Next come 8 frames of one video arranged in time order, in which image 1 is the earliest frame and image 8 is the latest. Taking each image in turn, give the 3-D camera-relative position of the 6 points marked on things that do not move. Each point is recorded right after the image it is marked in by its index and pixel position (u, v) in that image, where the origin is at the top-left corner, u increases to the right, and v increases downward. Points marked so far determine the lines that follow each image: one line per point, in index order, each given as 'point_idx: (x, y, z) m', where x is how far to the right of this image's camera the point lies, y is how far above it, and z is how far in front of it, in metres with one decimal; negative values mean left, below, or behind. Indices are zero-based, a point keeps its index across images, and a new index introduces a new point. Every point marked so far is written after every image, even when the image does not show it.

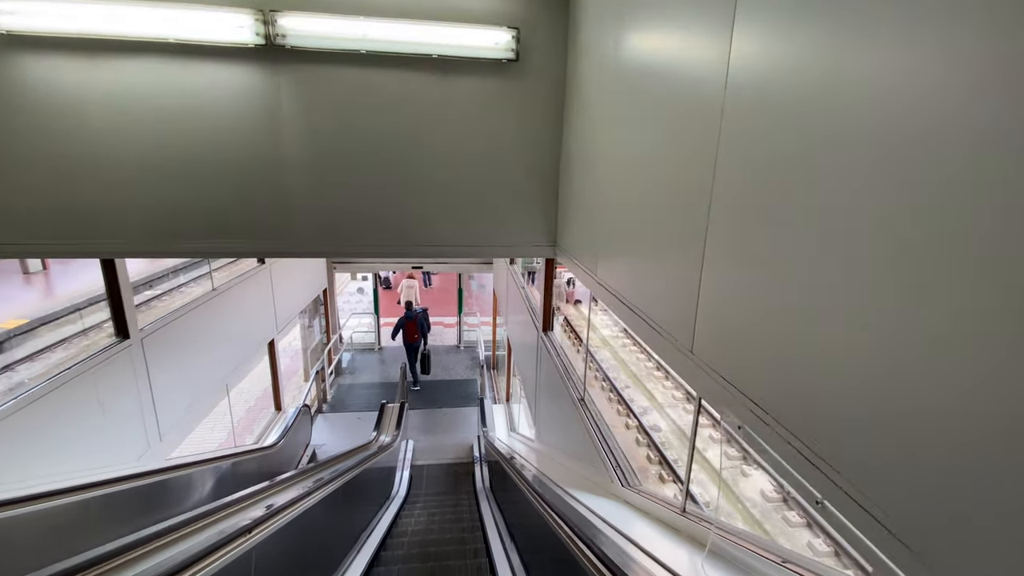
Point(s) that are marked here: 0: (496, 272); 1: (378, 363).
0: (-0.2, +0.2, +7.2) m
1: (-2.1, -1.2, +7.4) m
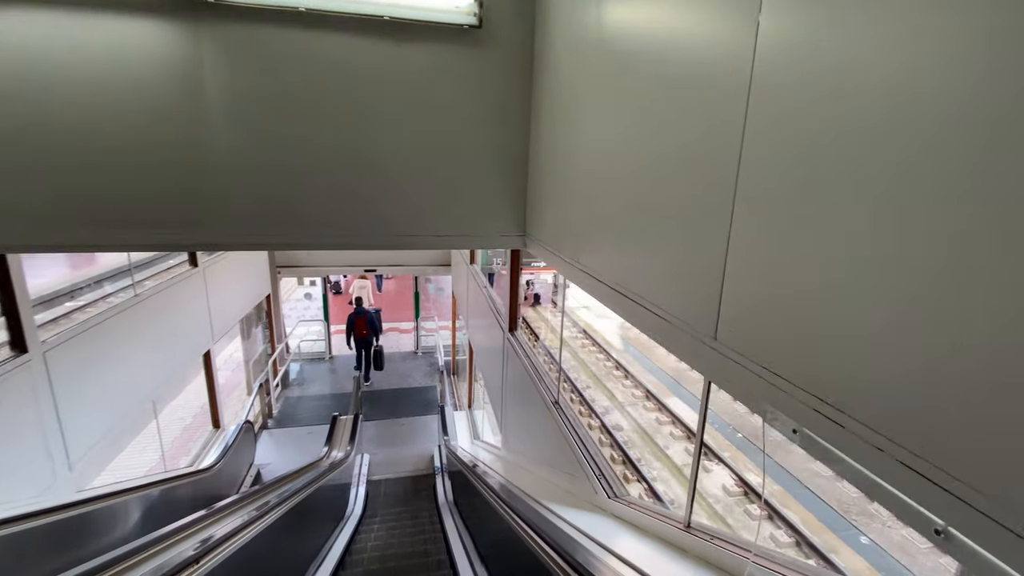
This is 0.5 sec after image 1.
0: (-0.8, +0.2, +7.0) m
1: (-2.7, -1.3, +7.0) m
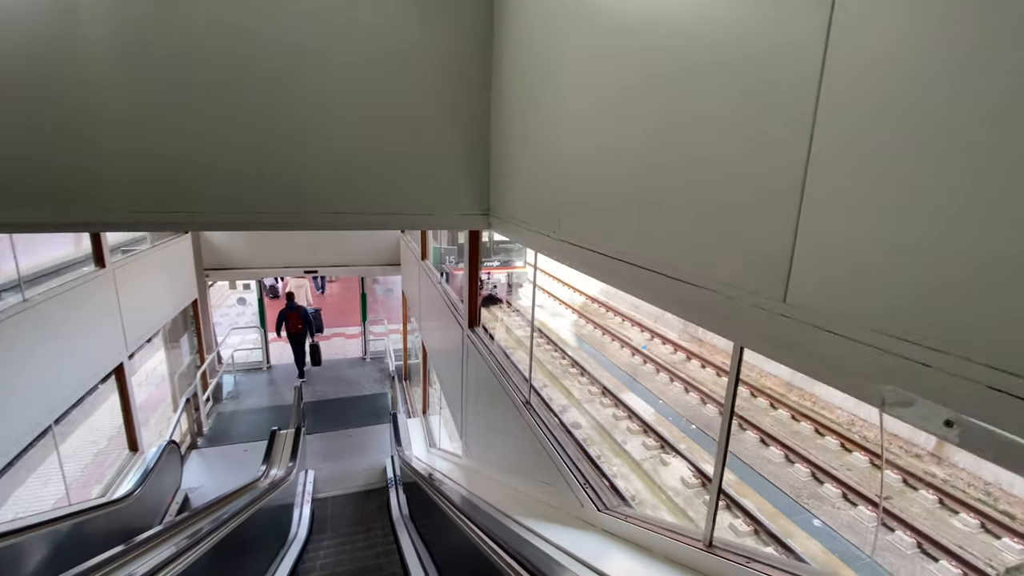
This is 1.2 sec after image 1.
0: (-1.5, +0.2, +6.7) m
1: (-3.3, -1.3, +6.4) m
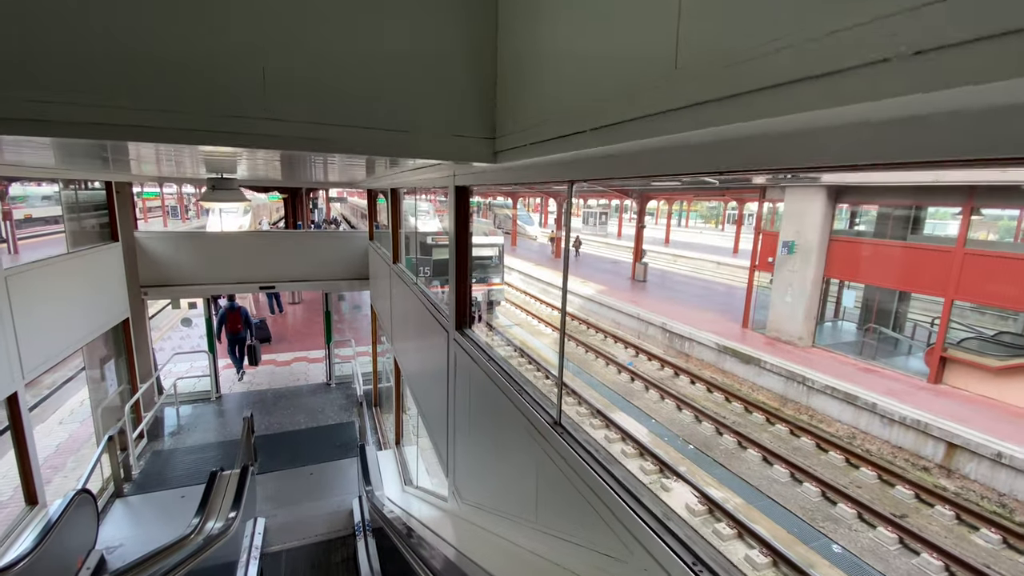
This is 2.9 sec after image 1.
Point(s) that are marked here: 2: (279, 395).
0: (-1.7, 0.0, +6.0) m
1: (-3.5, -1.5, +5.6) m
2: (-3.1, -1.4, +6.3) m
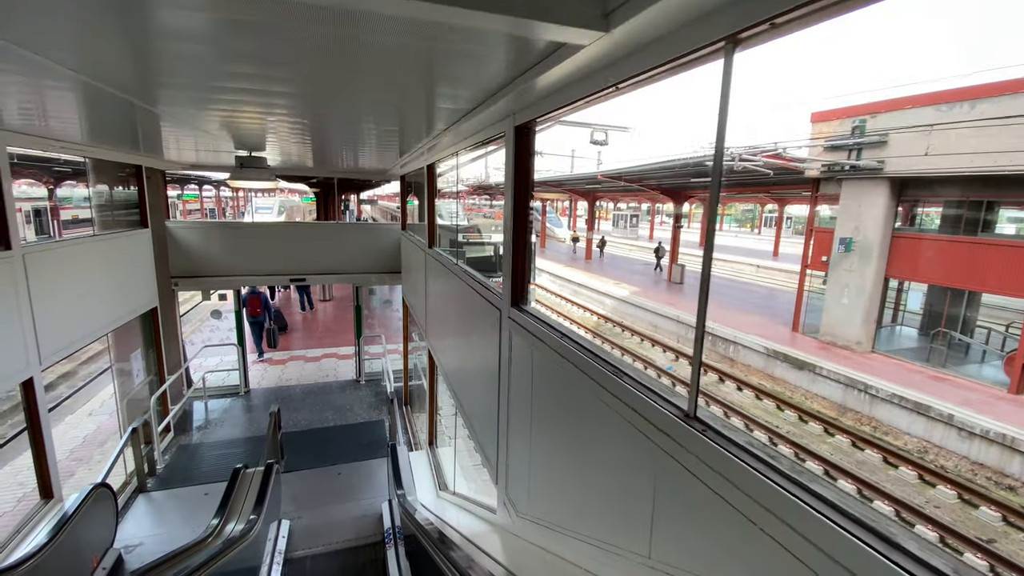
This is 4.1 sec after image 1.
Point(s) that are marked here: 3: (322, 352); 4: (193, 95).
0: (-1.3, +0.1, +5.8) m
1: (-3.1, -1.4, +5.5) m
2: (-2.6, -1.3, +6.2) m
3: (-3.0, -1.0, +7.6) m
4: (-1.6, +1.0, +2.4) m
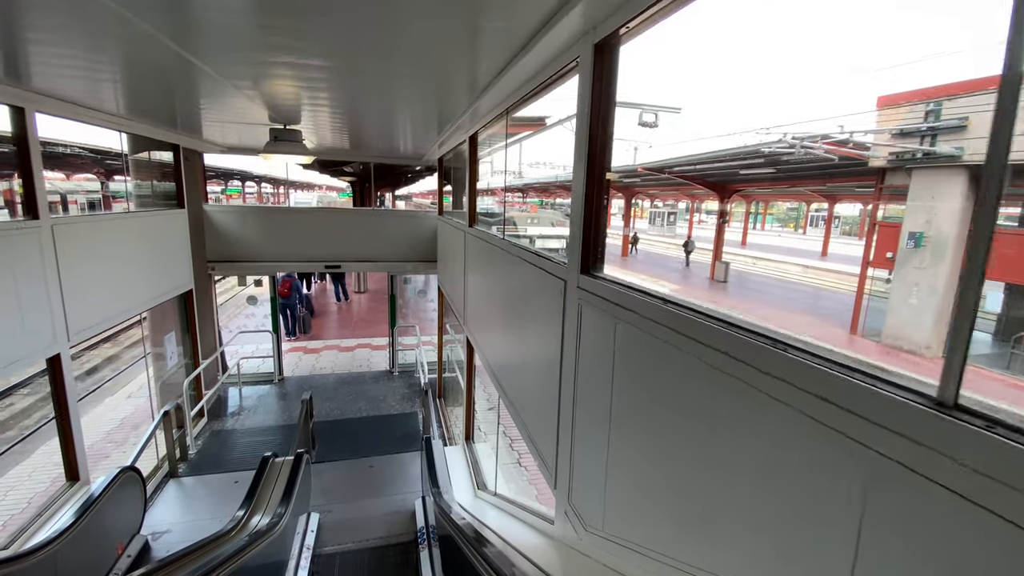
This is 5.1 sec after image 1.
0: (-0.8, +0.2, +5.6) m
1: (-2.7, -1.3, +5.4) m
2: (-2.2, -1.2, +6.0) m
3: (-2.5, -0.9, +7.5) m
4: (-1.4, +1.1, +2.3) m
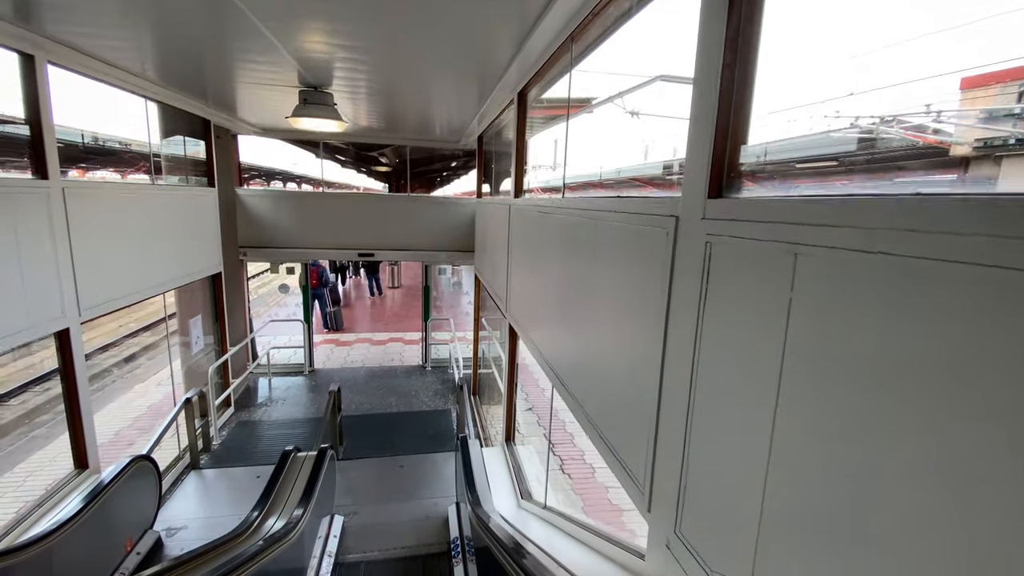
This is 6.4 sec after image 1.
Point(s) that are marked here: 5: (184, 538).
0: (-0.3, +0.3, +5.3) m
1: (-2.2, -1.1, +5.2) m
2: (-1.7, -1.1, +5.8) m
3: (-1.9, -0.7, +7.3) m
4: (-1.1, +1.2, +2.0) m
5: (-2.0, -1.5, +2.9) m
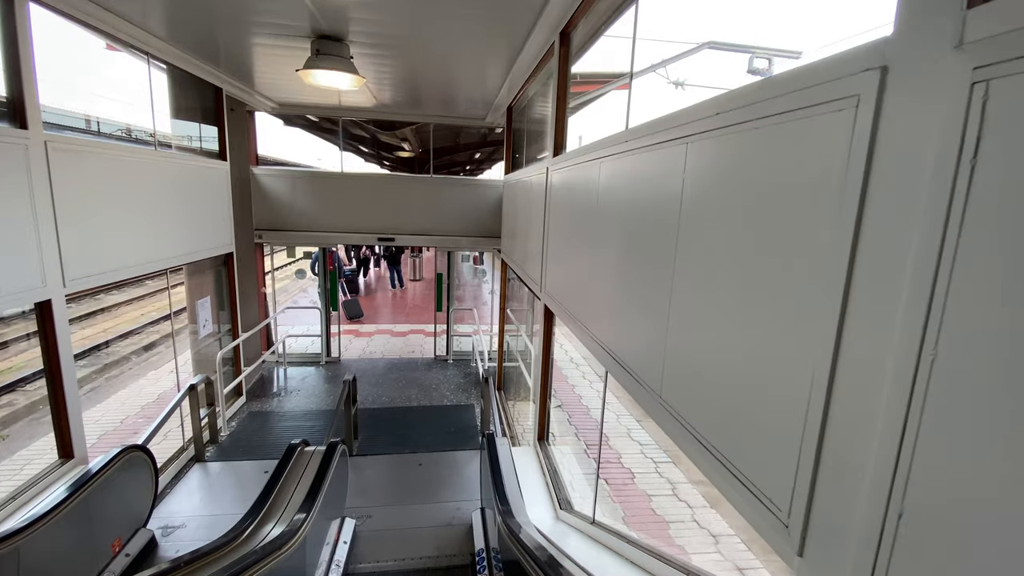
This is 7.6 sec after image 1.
0: (0.0, +0.4, +4.9) m
1: (-2.0, -1.0, +4.9) m
2: (-1.4, -0.9, +5.5) m
3: (-1.5, -0.6, +7.0) m
4: (-0.9, +1.4, +1.7) m
5: (-1.8, -1.4, +2.6) m
